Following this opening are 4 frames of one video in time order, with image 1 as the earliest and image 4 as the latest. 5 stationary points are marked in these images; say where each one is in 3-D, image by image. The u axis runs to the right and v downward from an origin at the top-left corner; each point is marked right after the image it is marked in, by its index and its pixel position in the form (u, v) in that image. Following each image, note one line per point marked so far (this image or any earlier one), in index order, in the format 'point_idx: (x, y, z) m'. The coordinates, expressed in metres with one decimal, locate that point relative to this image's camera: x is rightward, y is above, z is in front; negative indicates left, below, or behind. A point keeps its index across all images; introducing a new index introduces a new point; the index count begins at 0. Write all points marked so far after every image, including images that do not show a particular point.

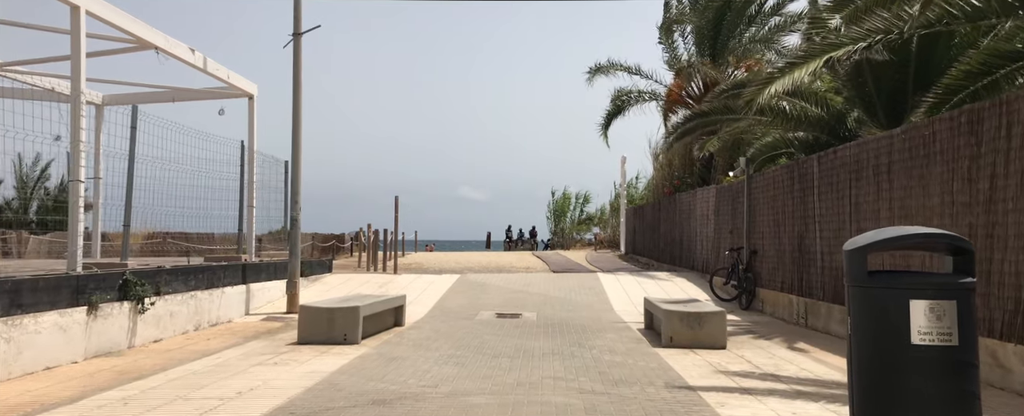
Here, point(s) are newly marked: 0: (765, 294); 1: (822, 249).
0: (+5.2, -1.8, +11.9) m
1: (+5.0, -0.7, +9.5) m
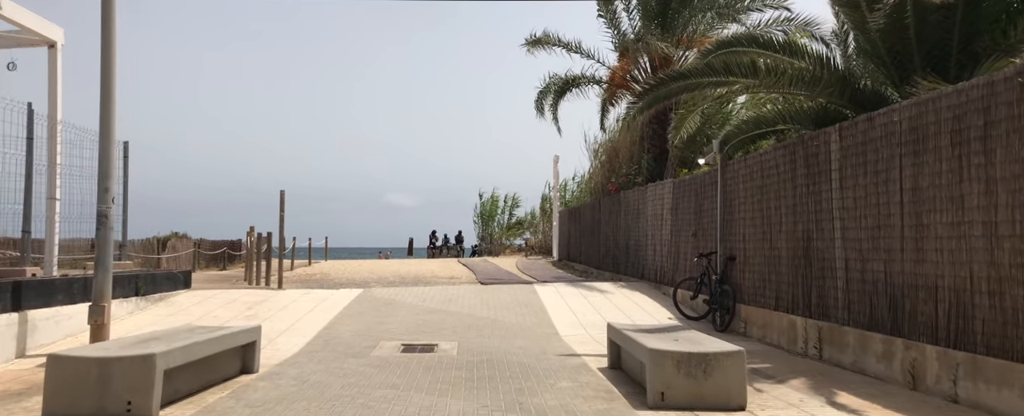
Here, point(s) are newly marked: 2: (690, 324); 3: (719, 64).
0: (+3.8, -1.7, +9.4) m
1: (+3.9, -0.6, +7.0) m
2: (+3.3, -2.1, +10.8) m
3: (+3.1, +2.2, +8.8) m
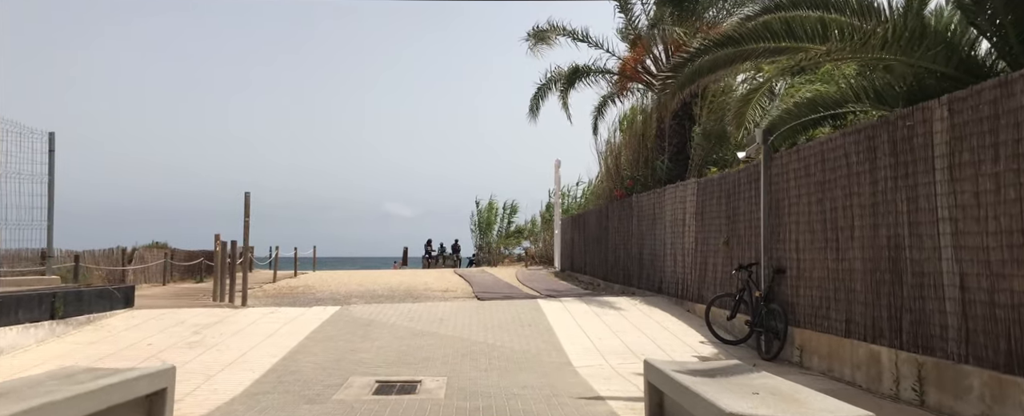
0: (+3.9, -1.7, +7.6) m
1: (+4.0, -0.5, +5.2) m
2: (+3.3, -2.2, +9.0) m
3: (+3.2, +2.2, +7.1) m
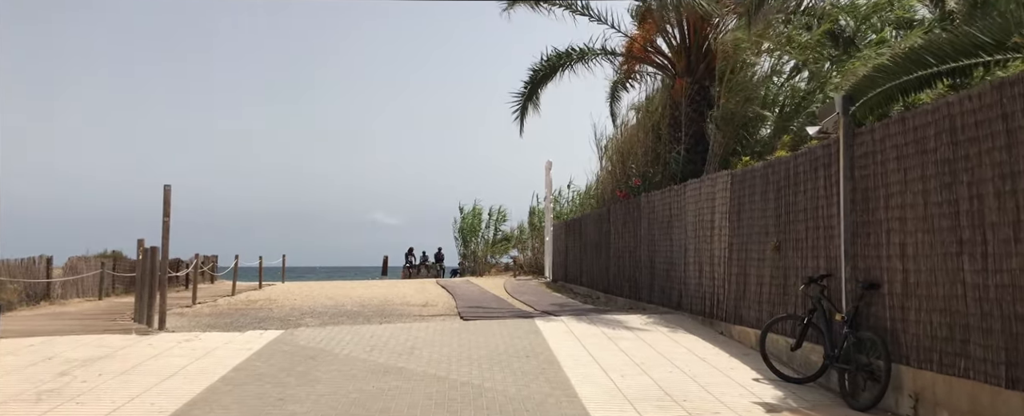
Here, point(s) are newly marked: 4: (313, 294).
0: (+3.8, -1.6, +5.3) m
1: (+4.0, -0.4, +2.9) m
2: (+3.2, -2.1, +6.7) m
3: (+3.1, +2.3, +4.8) m
4: (-6.7, -2.9, +19.8) m
